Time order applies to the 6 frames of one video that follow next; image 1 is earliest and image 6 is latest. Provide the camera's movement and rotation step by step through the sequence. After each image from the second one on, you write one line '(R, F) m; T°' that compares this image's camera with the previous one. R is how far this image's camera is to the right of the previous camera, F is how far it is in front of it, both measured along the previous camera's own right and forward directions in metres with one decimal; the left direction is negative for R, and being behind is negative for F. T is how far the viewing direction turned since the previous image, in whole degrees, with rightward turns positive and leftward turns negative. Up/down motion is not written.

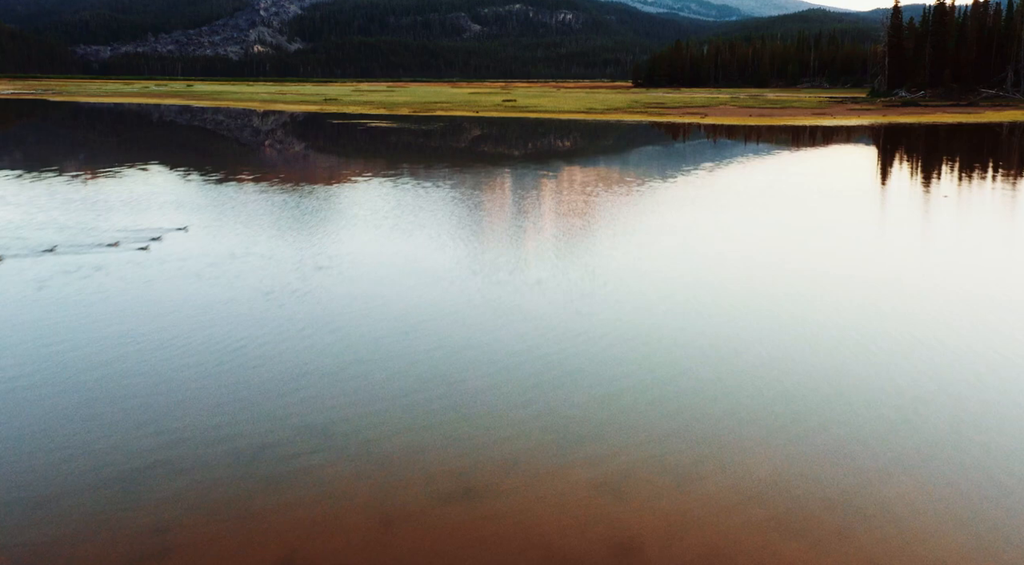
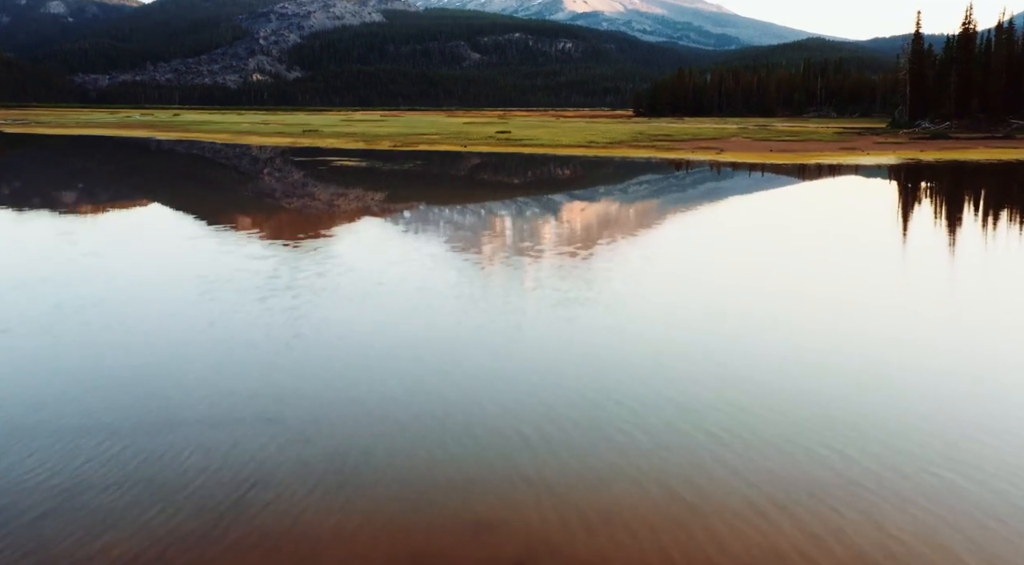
(+0.1, +1.5) m; 0°
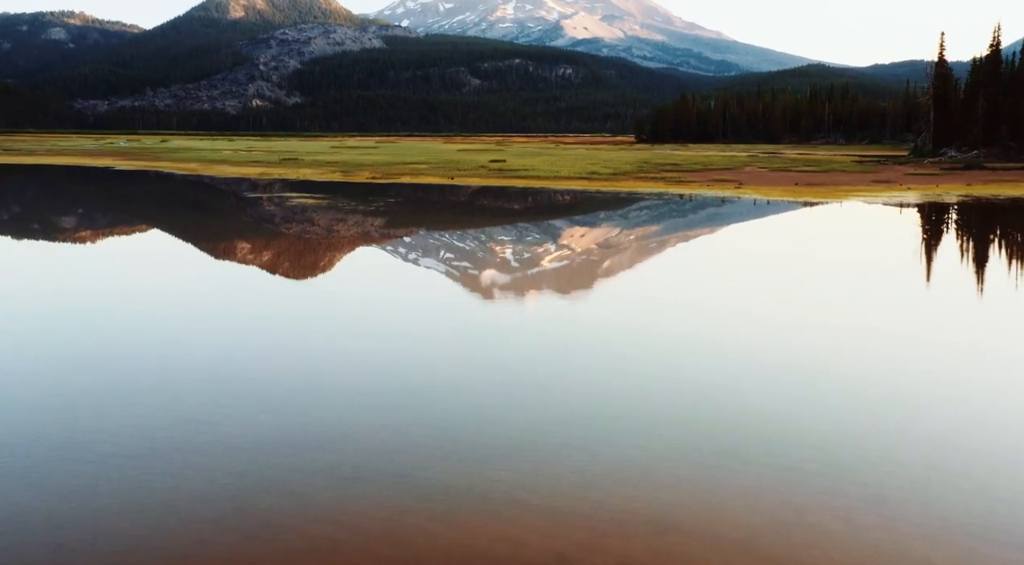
(+0.1, +1.4) m; 0°
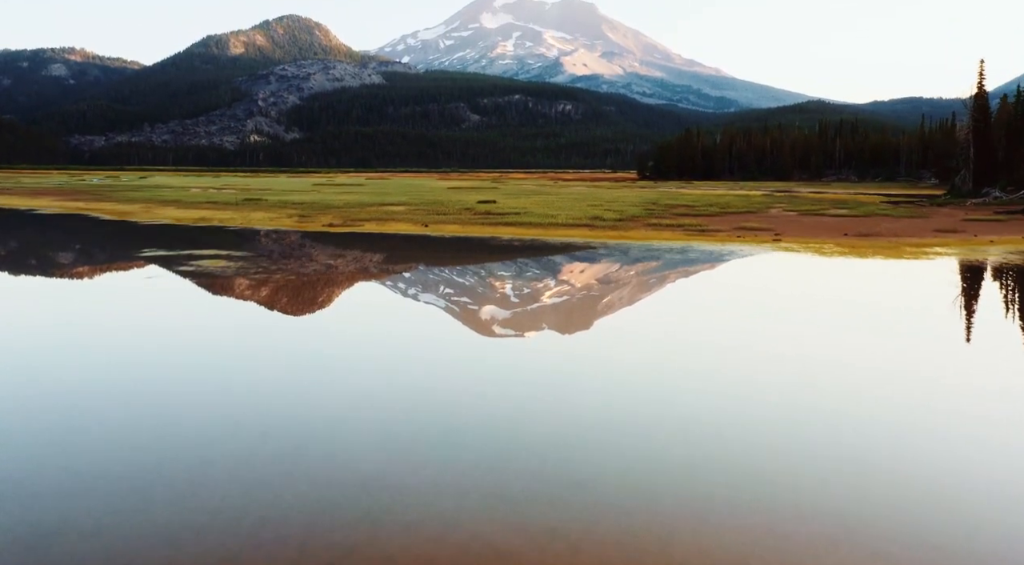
(+0.1, +1.9) m; 0°
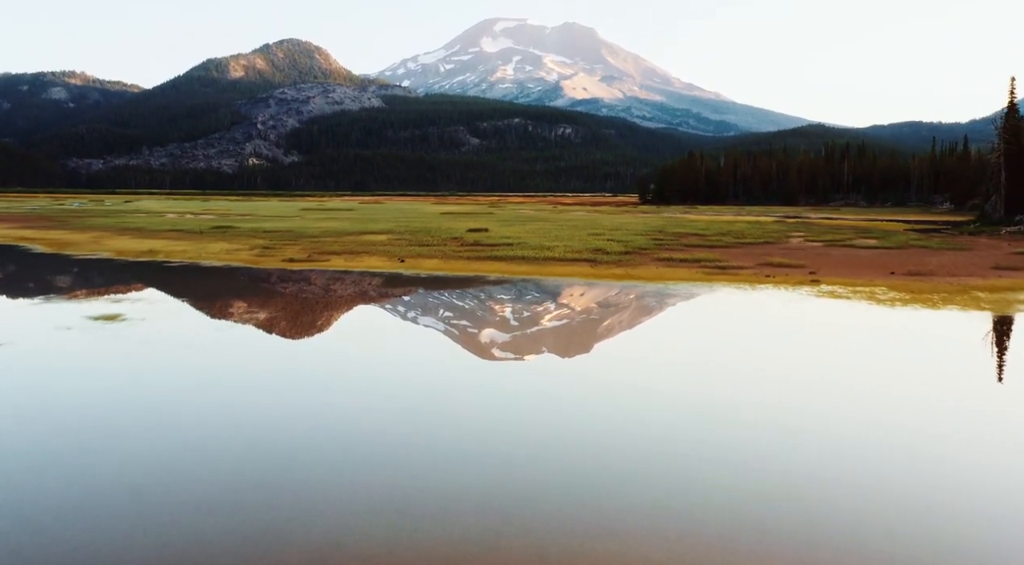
(+0.1, +1.3) m; 0°
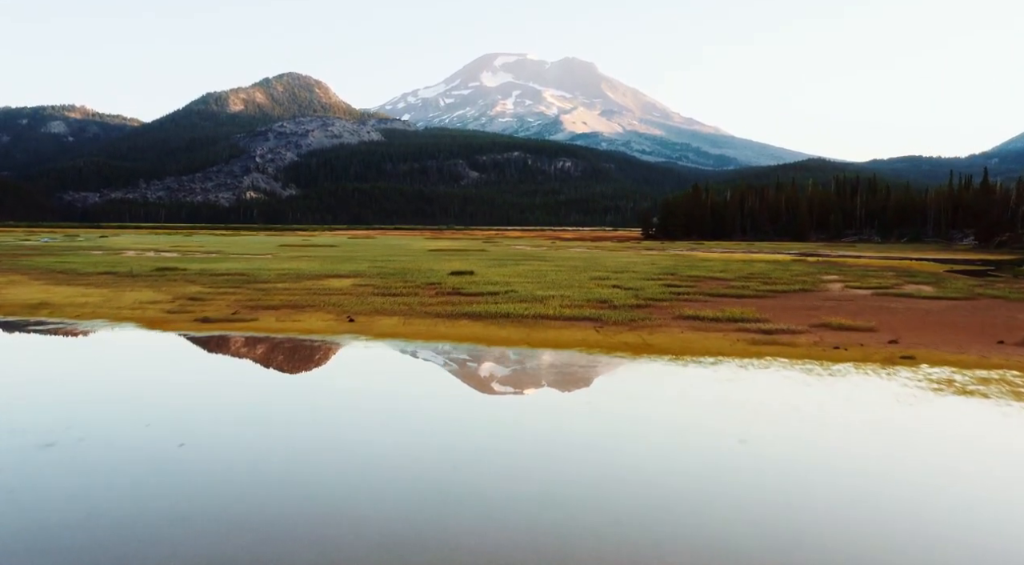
(+0.1, +1.8) m; 0°
